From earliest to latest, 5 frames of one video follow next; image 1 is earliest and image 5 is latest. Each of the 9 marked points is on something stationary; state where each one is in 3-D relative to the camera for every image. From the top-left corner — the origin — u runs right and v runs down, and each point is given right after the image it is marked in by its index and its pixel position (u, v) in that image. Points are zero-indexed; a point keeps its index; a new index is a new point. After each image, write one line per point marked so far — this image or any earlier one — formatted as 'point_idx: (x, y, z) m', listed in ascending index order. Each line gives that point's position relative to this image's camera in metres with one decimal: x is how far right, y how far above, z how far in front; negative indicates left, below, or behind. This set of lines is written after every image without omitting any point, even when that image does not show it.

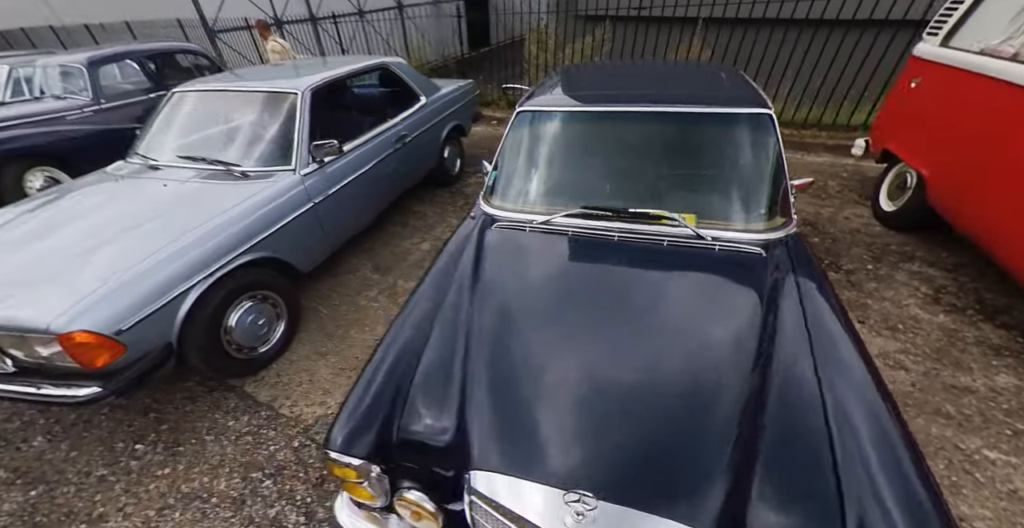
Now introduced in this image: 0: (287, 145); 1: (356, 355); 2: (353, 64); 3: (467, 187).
0: (-1.8, +0.9, +2.6) m
1: (-1.1, -0.6, +2.5) m
2: (-1.7, +2.0, +3.6) m
3: (-0.7, +1.1, +4.9) m
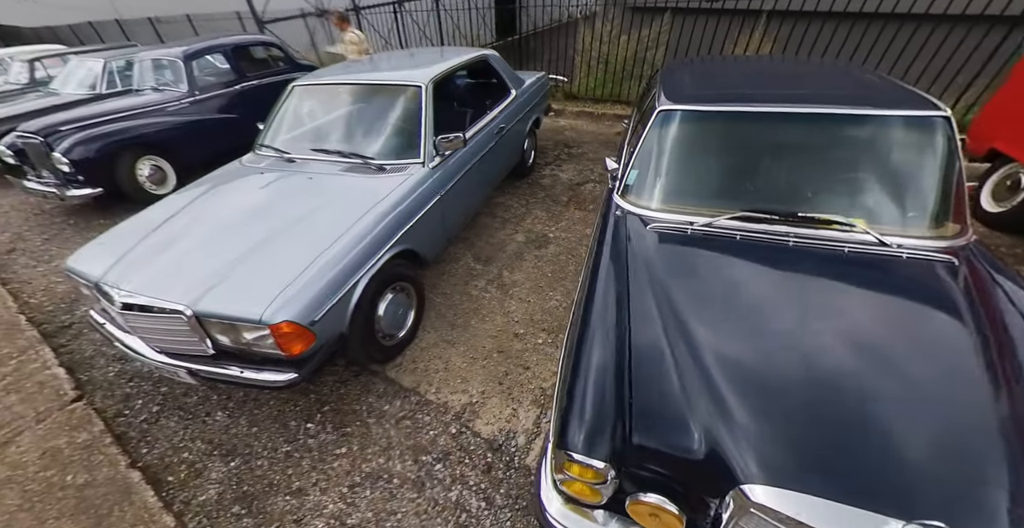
0: (-0.8, +0.9, +2.7) m
1: (-0.2, -0.6, +2.5) m
2: (-0.6, +2.1, +3.6) m
3: (+0.4, +1.2, +4.9) m
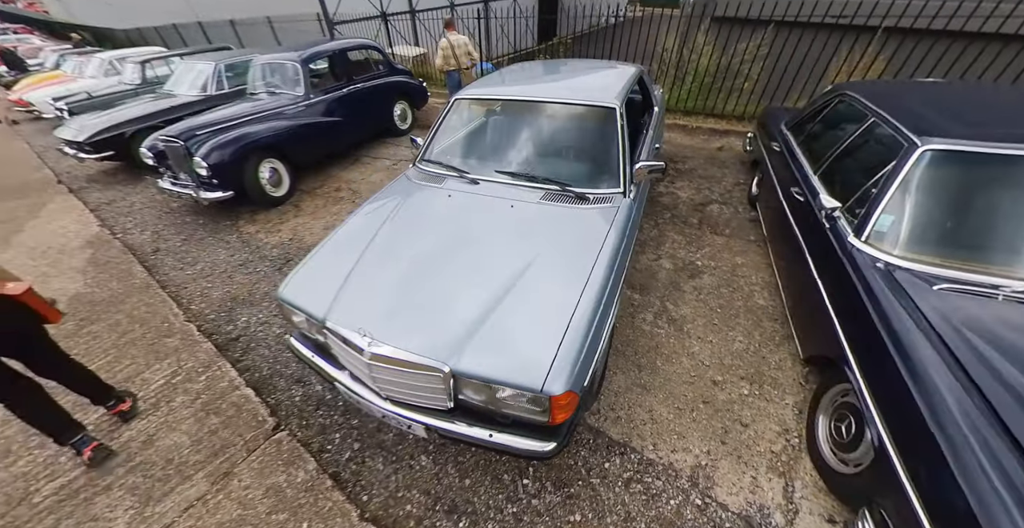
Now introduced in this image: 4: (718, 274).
0: (+0.6, +0.7, +2.5) m
1: (+1.1, -0.8, +2.3) m
2: (+0.9, +1.8, +3.4) m
3: (+2.0, +0.9, +4.6) m
4: (+1.9, -0.1, +3.2) m
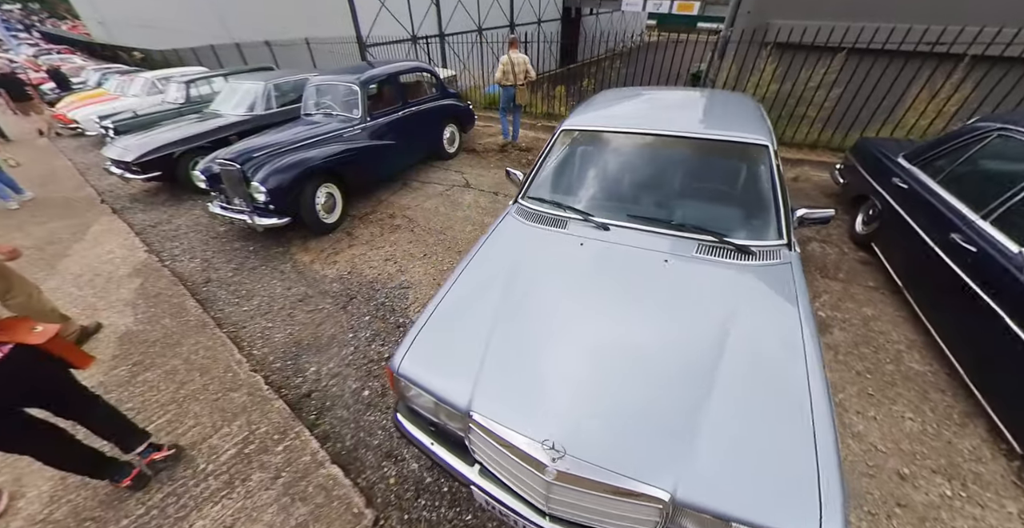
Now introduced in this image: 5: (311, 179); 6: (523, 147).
0: (+1.4, +0.3, +2.1) m
1: (+1.9, -1.2, +1.9) m
2: (+1.8, +1.4, +3.1) m
3: (+2.8, +0.4, +4.3) m
4: (+2.7, -0.5, +2.8) m
5: (-2.4, +1.0, +4.2) m
6: (+0.2, +2.3, +6.8) m
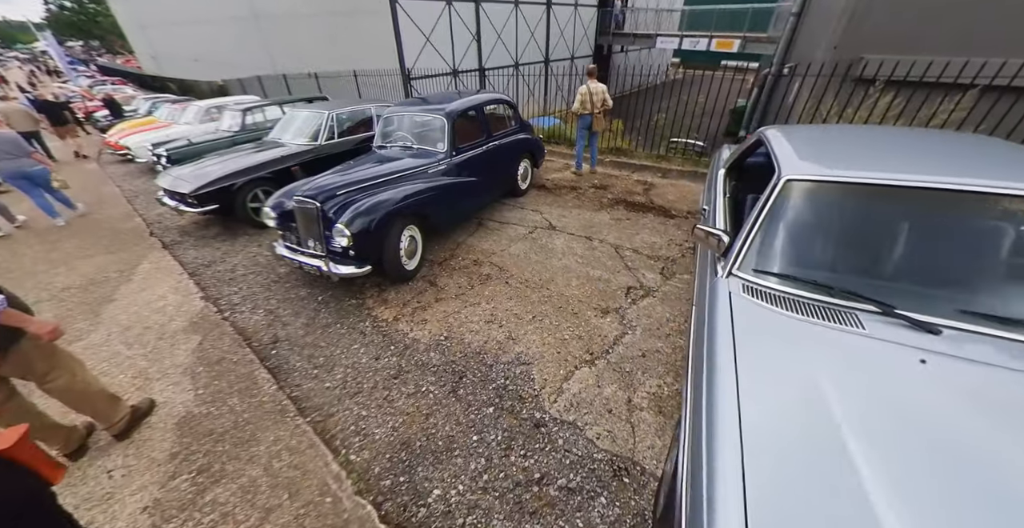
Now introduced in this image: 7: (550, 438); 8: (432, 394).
0: (+2.5, -0.2, +1.4) m
1: (+2.9, -1.7, +1.0) m
2: (+2.9, +0.8, +2.4) m
3: (+4.0, -0.3, +3.5) m
4: (+3.8, -1.1, +2.0) m
5: (-1.2, +0.5, +3.6) m
6: (+1.5, +1.4, +6.2) m
7: (+0.2, -1.1, +2.2) m
8: (-0.6, -0.9, +2.5) m
